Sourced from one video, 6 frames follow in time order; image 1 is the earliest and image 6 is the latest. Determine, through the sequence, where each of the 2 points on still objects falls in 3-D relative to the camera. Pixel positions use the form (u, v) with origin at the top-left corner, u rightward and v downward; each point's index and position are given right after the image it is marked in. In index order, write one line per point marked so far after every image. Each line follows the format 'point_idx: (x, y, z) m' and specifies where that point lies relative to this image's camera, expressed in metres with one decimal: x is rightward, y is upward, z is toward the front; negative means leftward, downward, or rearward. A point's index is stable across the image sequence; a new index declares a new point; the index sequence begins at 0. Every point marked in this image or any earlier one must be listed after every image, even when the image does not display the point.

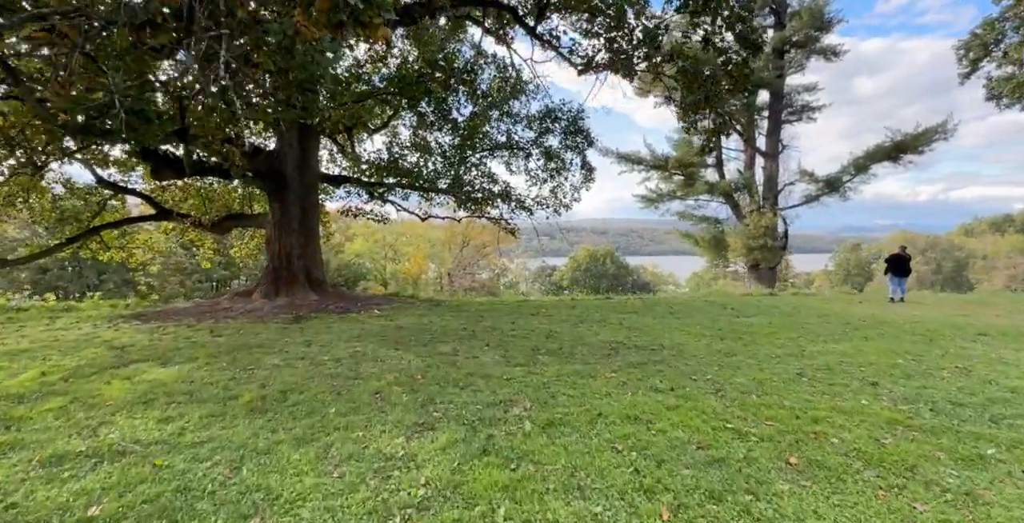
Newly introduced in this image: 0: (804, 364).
0: (+3.2, -1.1, +5.1) m
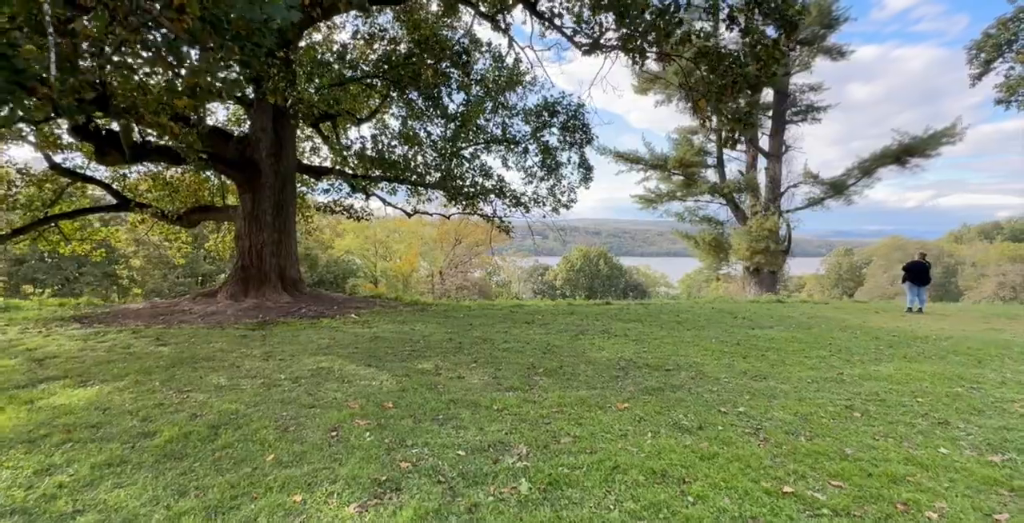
0: (+3.1, -1.2, +4.3) m
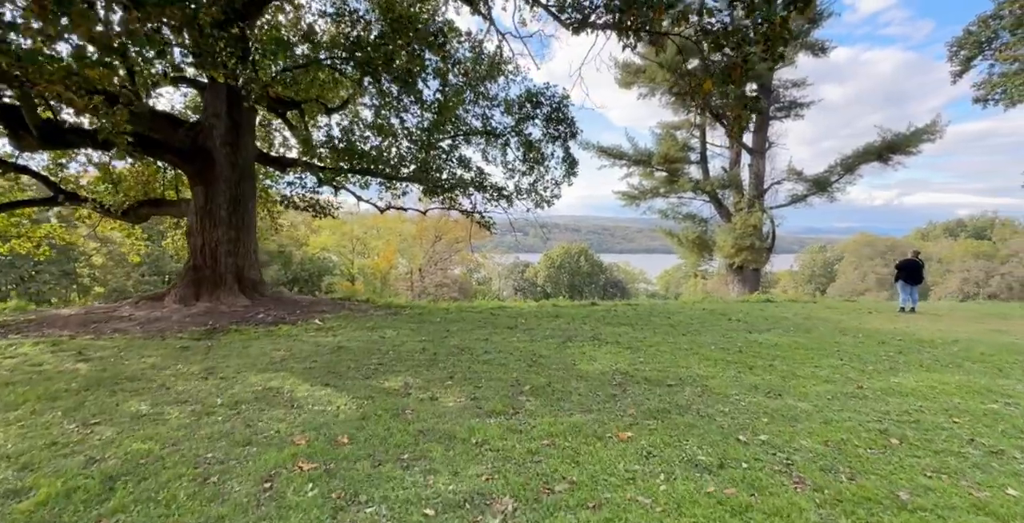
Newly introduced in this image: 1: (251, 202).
0: (+3.0, -1.2, +3.8) m
1: (-5.0, +1.1, +9.0) m
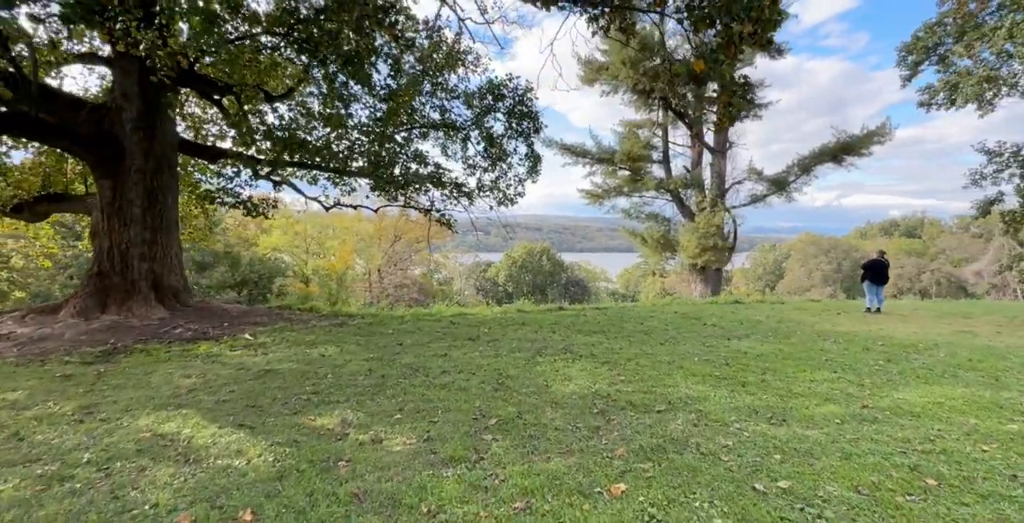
0: (+2.7, -1.3, +3.3) m
1: (-5.7, +1.1, +7.8) m
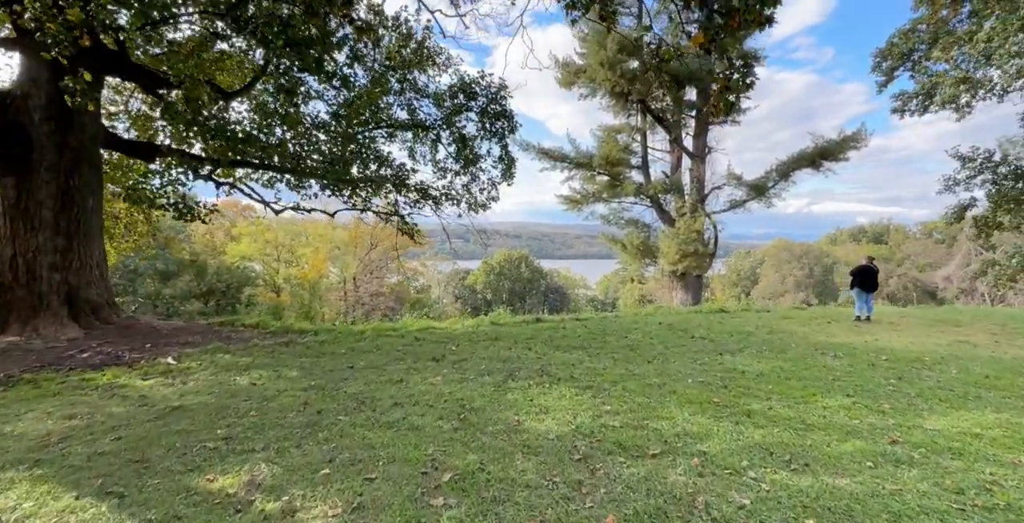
0: (+2.5, -1.3, +2.6) m
1: (-6.1, +0.9, +6.8) m
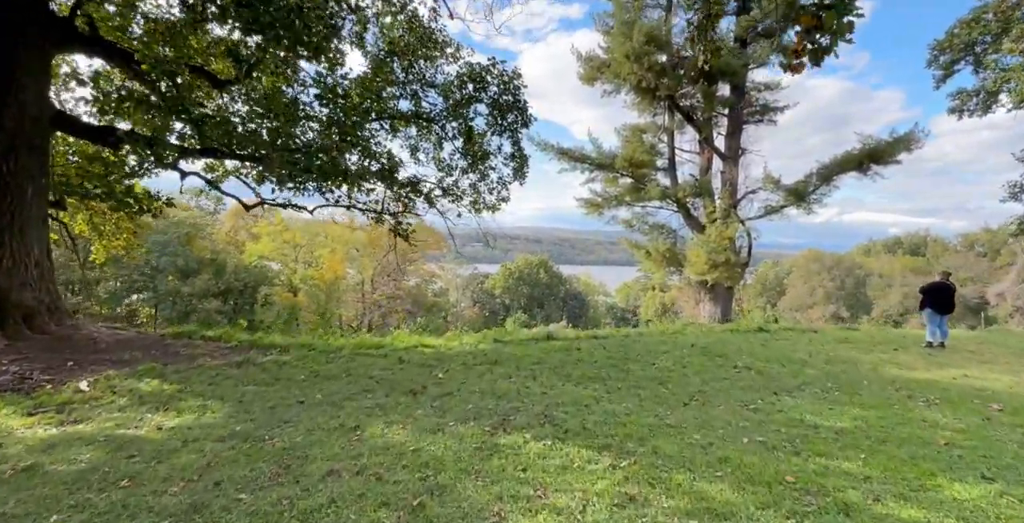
0: (+2.3, -1.4, +1.3) m
1: (-6.0, +0.9, +5.9) m
